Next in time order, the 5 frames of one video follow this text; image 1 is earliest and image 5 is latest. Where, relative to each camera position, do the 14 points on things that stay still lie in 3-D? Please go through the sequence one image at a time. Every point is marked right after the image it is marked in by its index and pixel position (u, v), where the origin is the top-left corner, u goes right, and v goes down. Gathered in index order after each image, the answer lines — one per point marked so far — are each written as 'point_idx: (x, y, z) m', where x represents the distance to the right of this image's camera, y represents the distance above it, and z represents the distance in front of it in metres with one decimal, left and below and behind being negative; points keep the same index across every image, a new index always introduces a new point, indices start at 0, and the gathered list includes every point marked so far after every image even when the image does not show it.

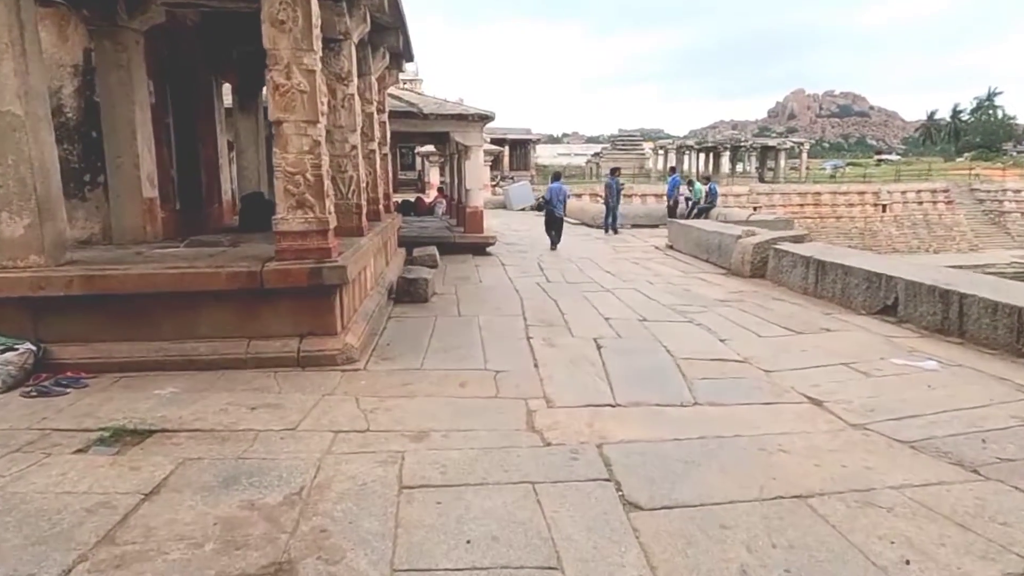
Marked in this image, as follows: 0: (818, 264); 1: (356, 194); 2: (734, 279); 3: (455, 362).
0: (+3.4, +0.3, +7.4) m
1: (-1.4, +0.8, +5.9) m
2: (+2.9, +0.1, +8.7) m
3: (-0.4, -0.5, +4.5) m
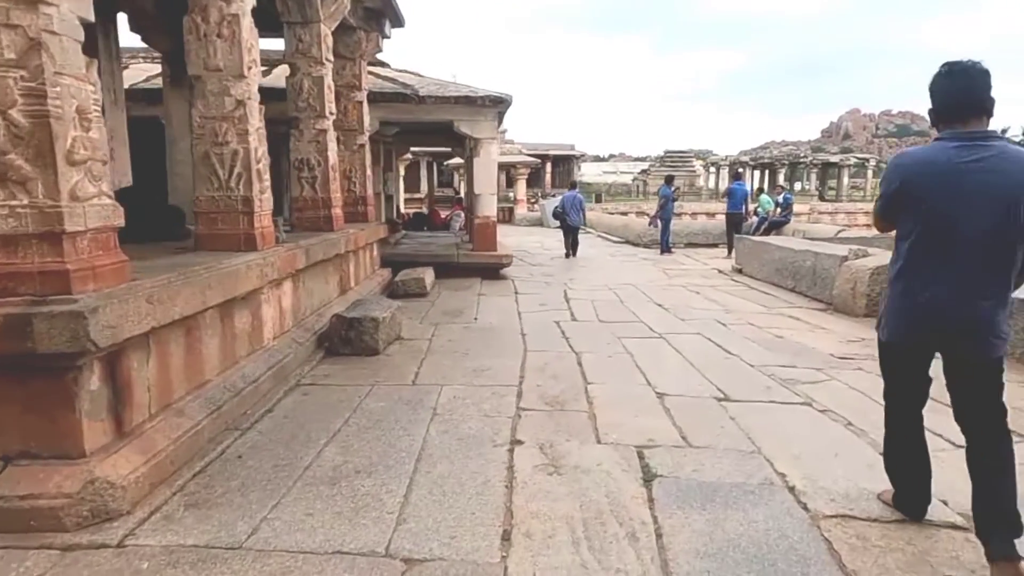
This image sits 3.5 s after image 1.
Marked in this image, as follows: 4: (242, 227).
0: (+3.4, -0.1, +4.7) m
1: (-1.4, +0.6, +3.6) m
2: (+3.0, -0.3, +6.1) m
3: (-0.6, -0.7, +2.1) m
4: (-1.5, +0.3, +3.6) m
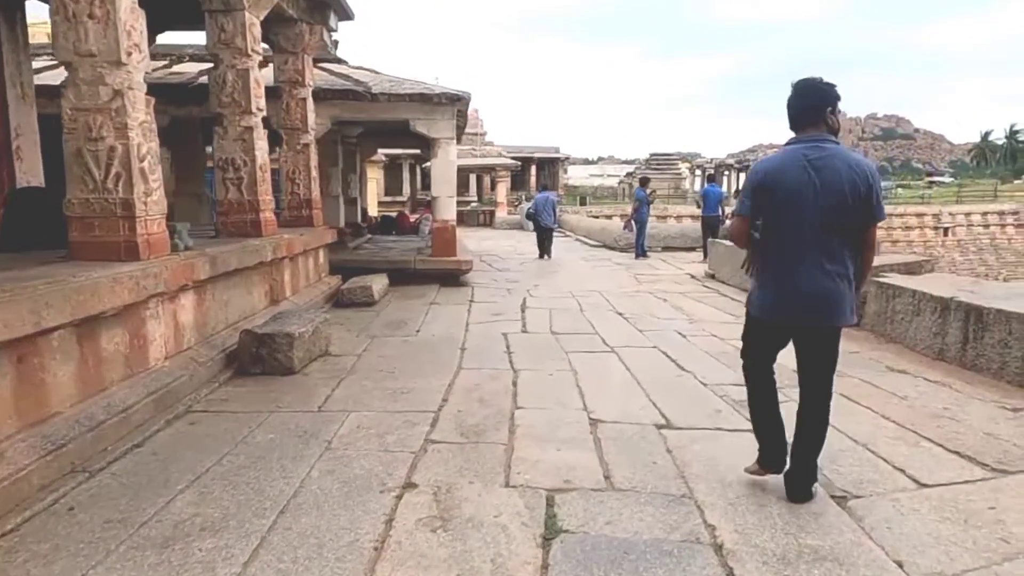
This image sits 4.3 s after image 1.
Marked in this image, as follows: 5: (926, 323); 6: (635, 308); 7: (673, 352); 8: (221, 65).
0: (+3.0, -0.2, +4.4) m
1: (-1.8, +0.5, +3.2) m
2: (+2.6, -0.4, +5.7) m
3: (-0.9, -0.8, +1.7) m
4: (-1.9, +0.3, +3.2) m
5: (+3.0, -0.2, +4.8) m
6: (+1.2, -0.2, +6.7) m
7: (+1.1, -0.5, +4.7) m
8: (-2.2, +1.7, +4.9) m
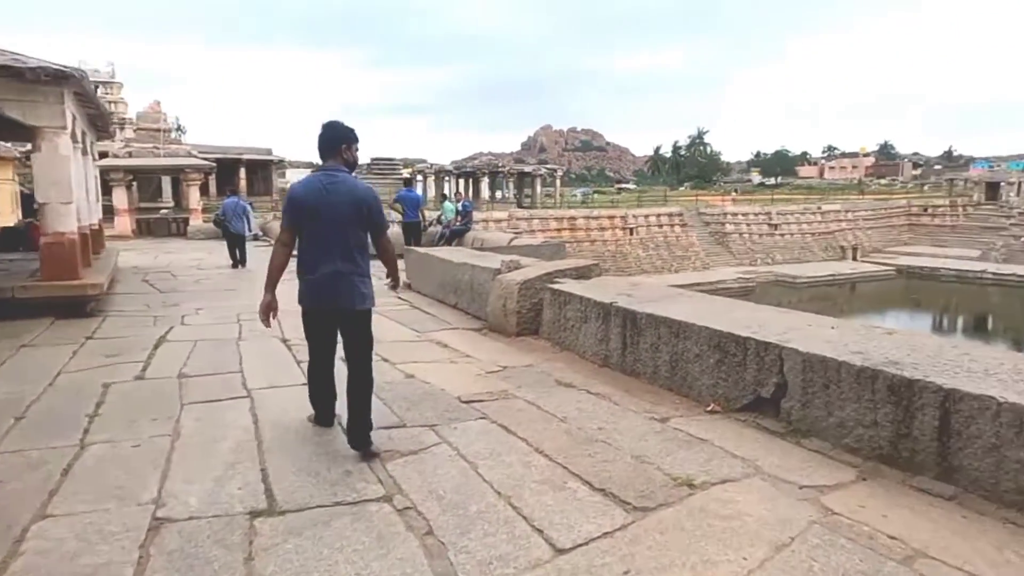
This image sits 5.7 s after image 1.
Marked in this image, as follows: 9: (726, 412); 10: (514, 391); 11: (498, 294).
0: (+0.7, -0.2, +4.3) m
1: (-3.3, +0.2, +1.4) m
2: (-0.2, -0.4, +5.4) m
3: (-1.8, -1.0, +0.3) m
4: (-3.3, 0.0, +1.4) m
5: (+0.6, -0.3, +4.7) m
6: (-1.8, -0.4, +5.8) m
7: (-1.1, -0.6, +3.9) m
8: (-4.3, +1.3, +2.9) m
9: (+1.1, -0.7, +3.6) m
10: (0.0, -0.6, +3.9) m
11: (-0.1, -0.1, +5.7) m
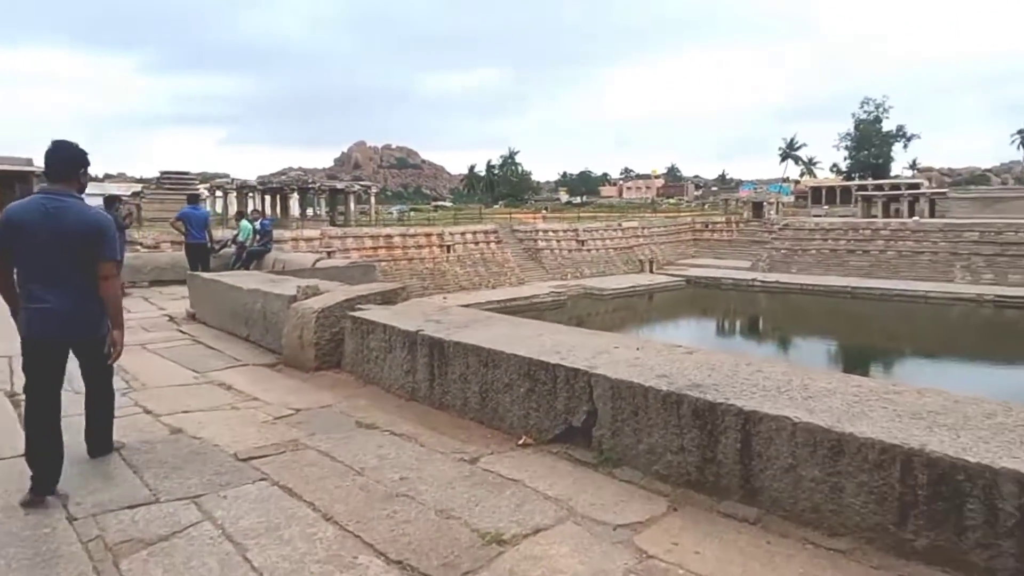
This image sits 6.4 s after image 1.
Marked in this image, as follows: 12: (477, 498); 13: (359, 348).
0: (-0.5, -0.4, +4.0) m
1: (-3.6, +0.1, +0.1) m
2: (-1.6, -0.7, +4.8) m
3: (-1.9, -1.1, -0.6) m
4: (-3.6, -0.2, +0.1) m
5: (-0.8, -0.5, +4.3) m
6: (-3.3, -0.6, +4.7) m
7: (-2.1, -0.8, +3.1) m
8: (-5.1, +1.1, +1.3) m
9: (+0.1, -0.8, +3.3) m
10: (-1.1, -0.8, +3.4) m
11: (-1.7, -0.3, +5.1) m
12: (-0.1, -0.8, +2.7) m
13: (-1.1, -0.4, +4.7) m
